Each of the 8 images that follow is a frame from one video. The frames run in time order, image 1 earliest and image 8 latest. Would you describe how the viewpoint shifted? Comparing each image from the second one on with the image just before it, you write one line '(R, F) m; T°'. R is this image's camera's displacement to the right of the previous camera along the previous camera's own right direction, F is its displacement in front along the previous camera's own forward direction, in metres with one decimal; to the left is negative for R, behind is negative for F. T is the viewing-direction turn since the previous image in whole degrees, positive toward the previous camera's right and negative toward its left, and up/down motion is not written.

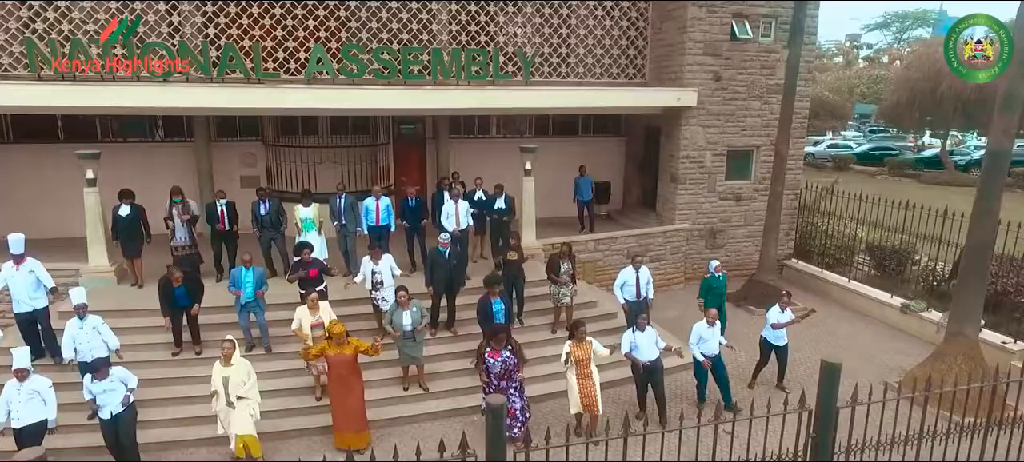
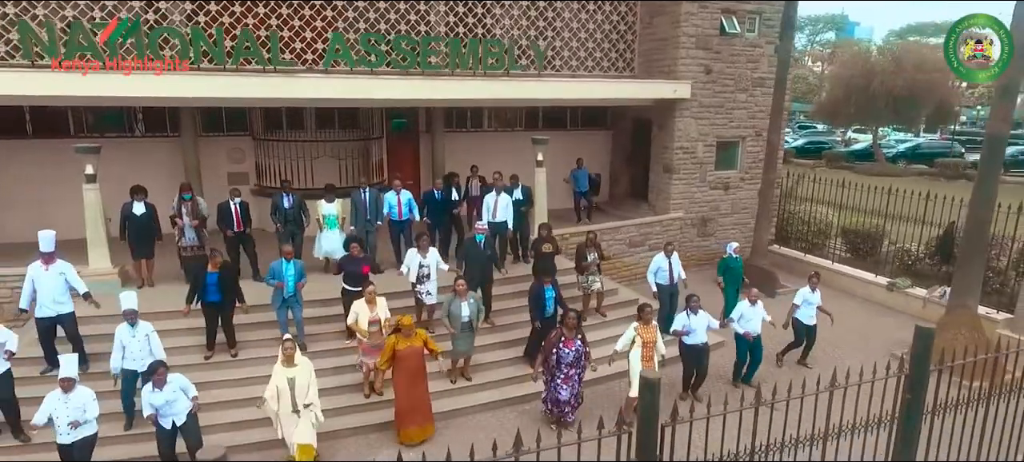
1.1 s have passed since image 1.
(-1.5, +0.1) m; +7°
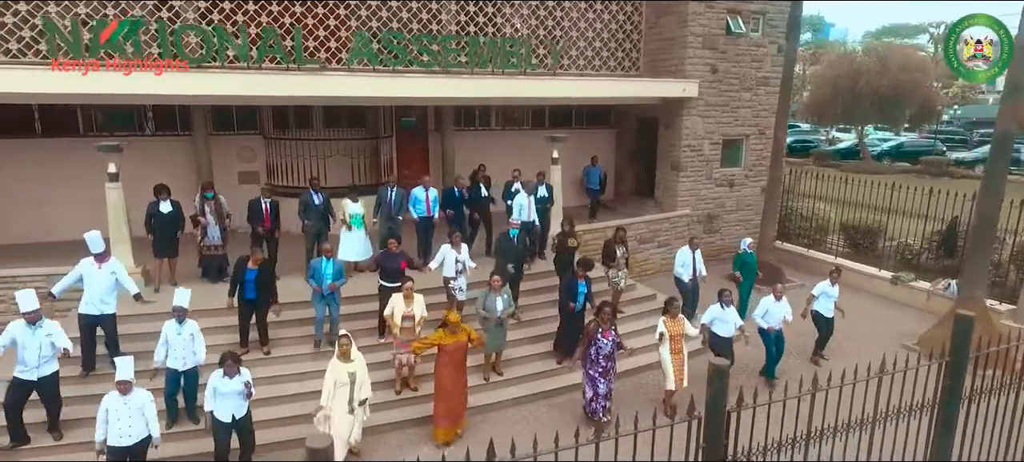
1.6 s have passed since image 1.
(-0.7, -0.1) m; +2°
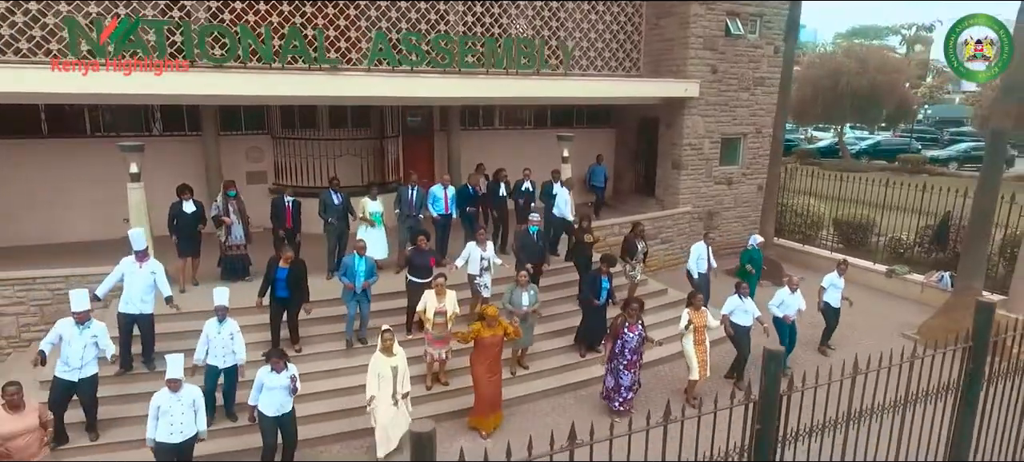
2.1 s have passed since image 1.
(-0.7, -0.2) m; +2°
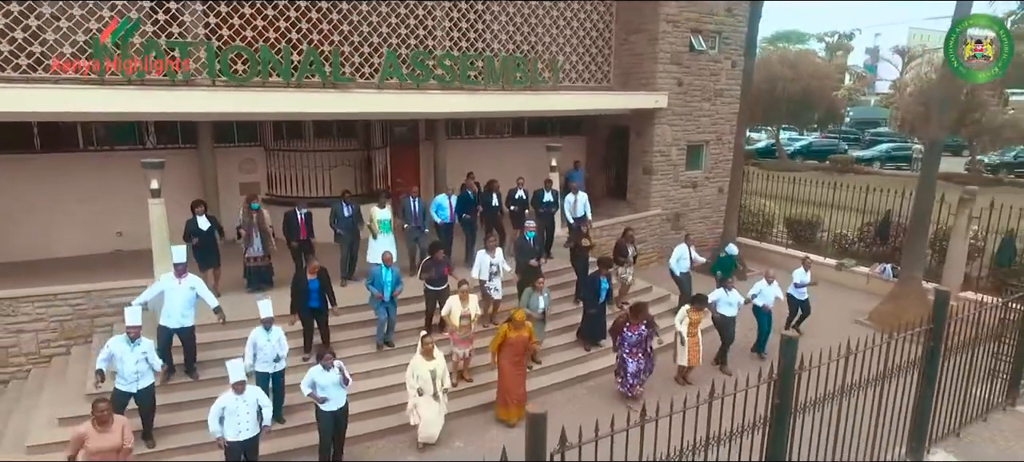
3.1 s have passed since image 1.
(-1.1, -0.7) m; +6°
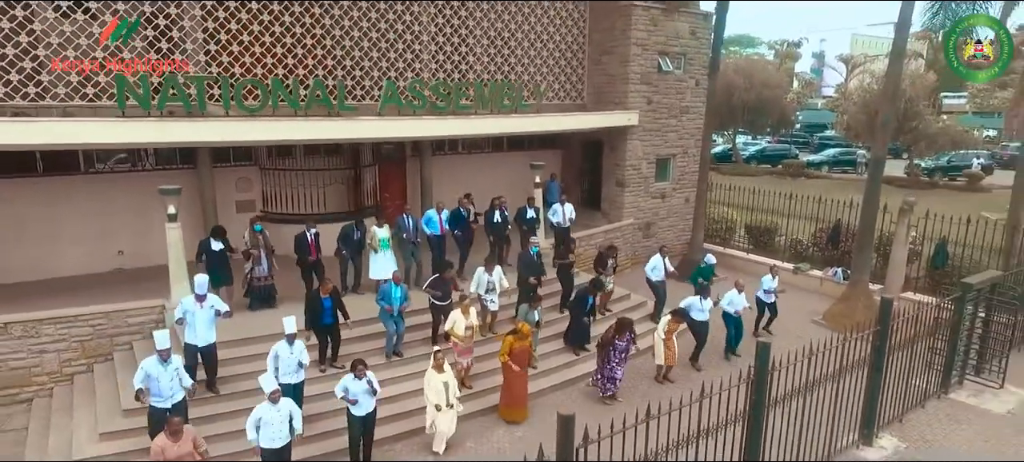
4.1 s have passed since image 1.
(-0.6, -0.9) m; +4°
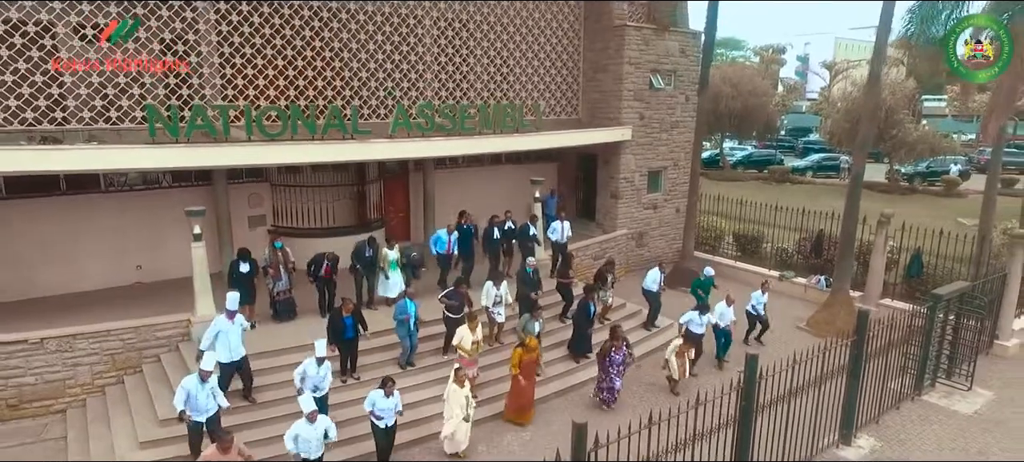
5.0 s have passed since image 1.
(-0.3, -0.7) m; +1°
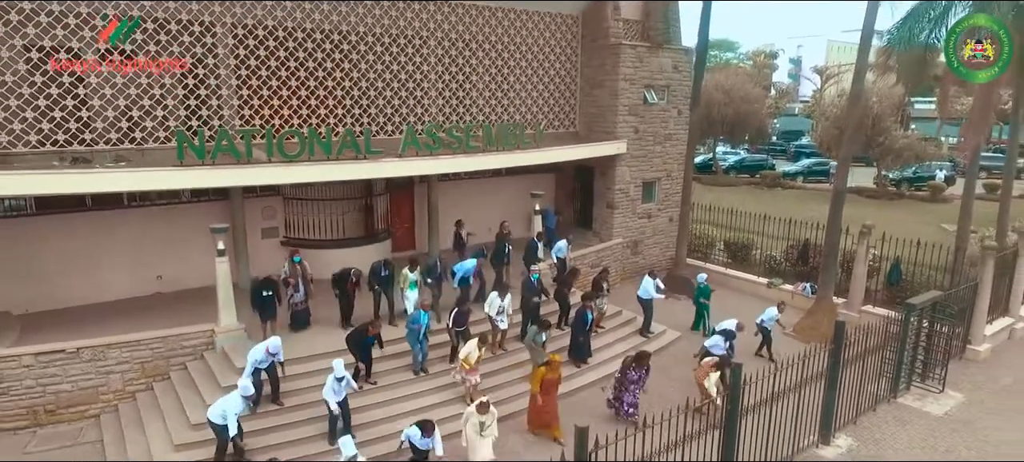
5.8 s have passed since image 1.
(-0.1, -0.7) m; 0°
